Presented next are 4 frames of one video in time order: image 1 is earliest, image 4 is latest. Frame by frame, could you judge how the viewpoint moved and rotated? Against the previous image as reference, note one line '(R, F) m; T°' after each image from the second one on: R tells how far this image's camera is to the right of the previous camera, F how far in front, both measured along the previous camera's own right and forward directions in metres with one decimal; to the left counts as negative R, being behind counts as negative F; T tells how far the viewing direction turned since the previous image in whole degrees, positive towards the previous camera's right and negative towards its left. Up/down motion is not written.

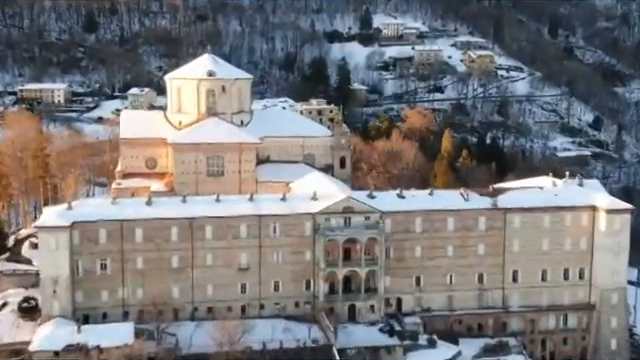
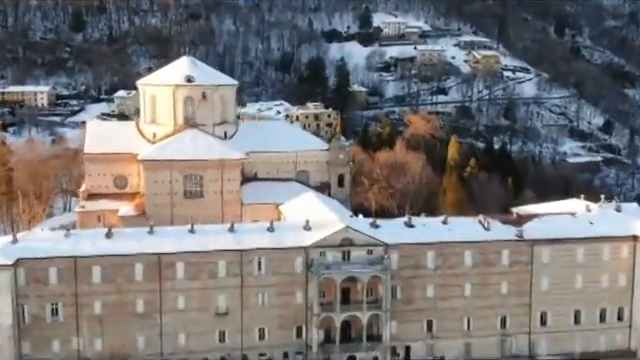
(+0.2, +6.0) m; 0°
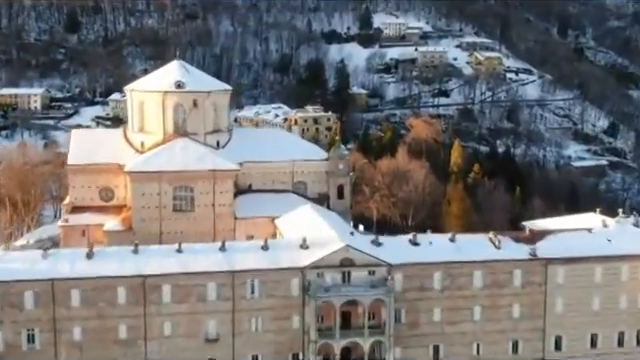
(+0.1, +2.4) m; 0°
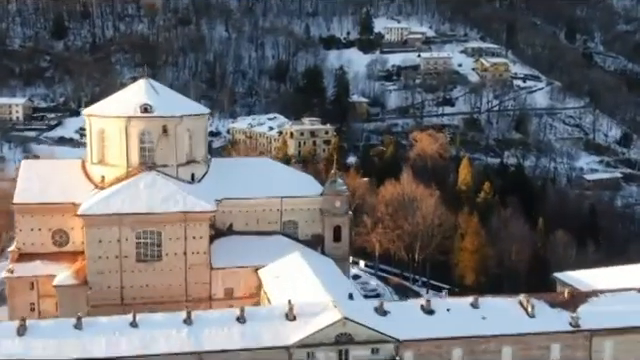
(+0.3, +6.0) m; 0°
